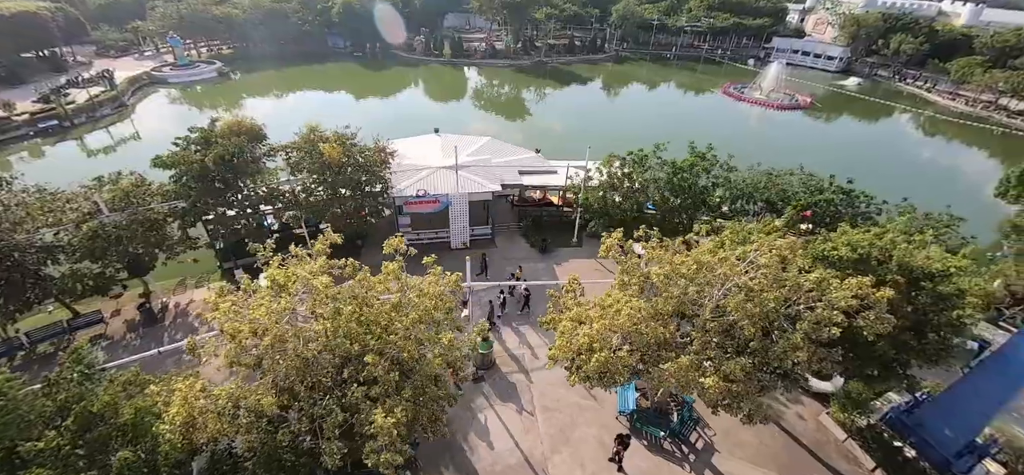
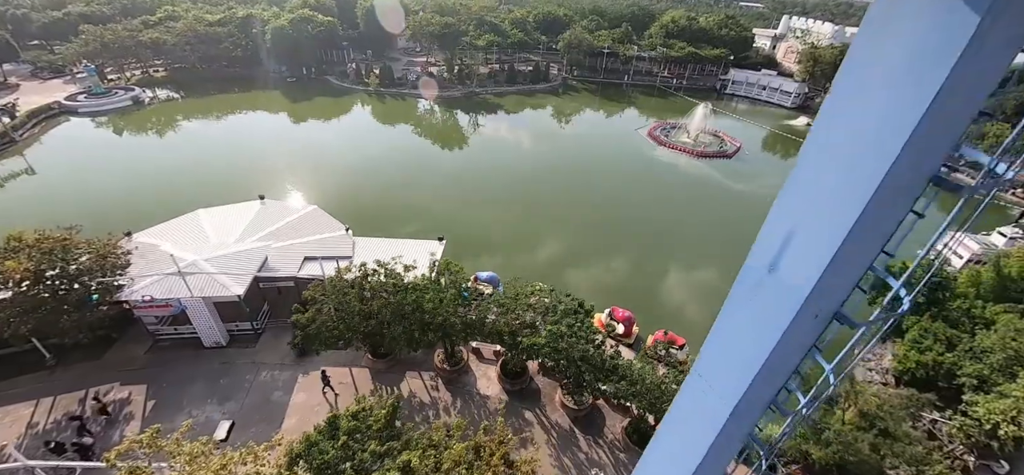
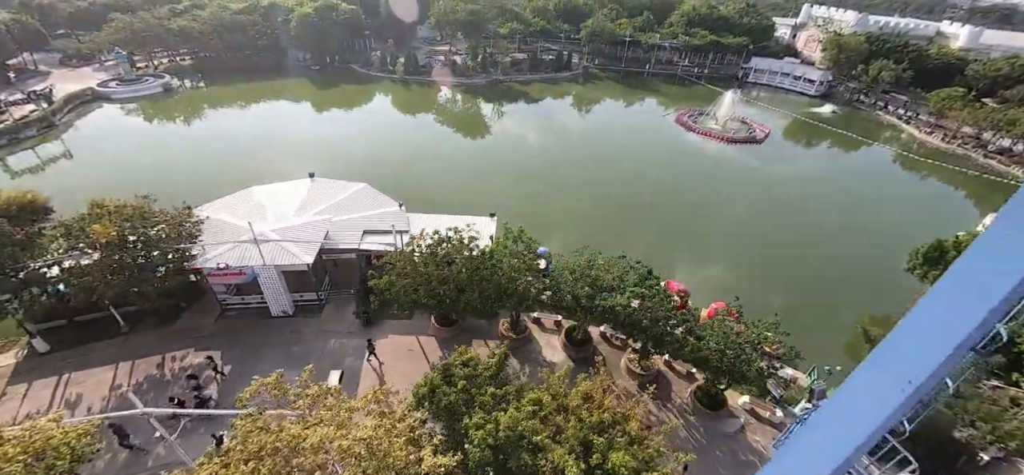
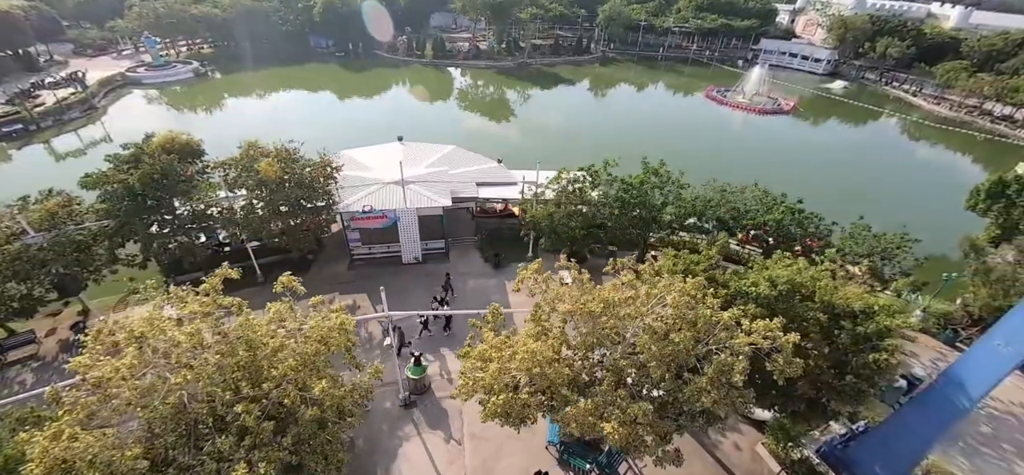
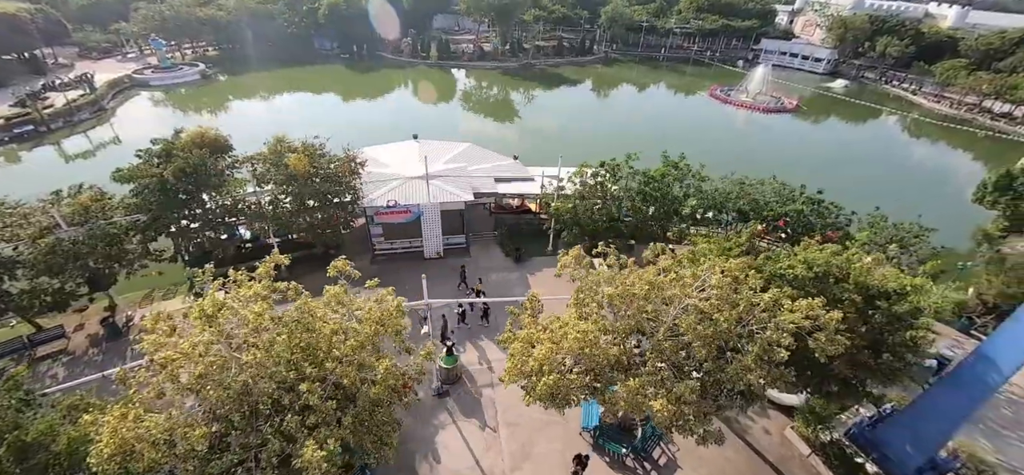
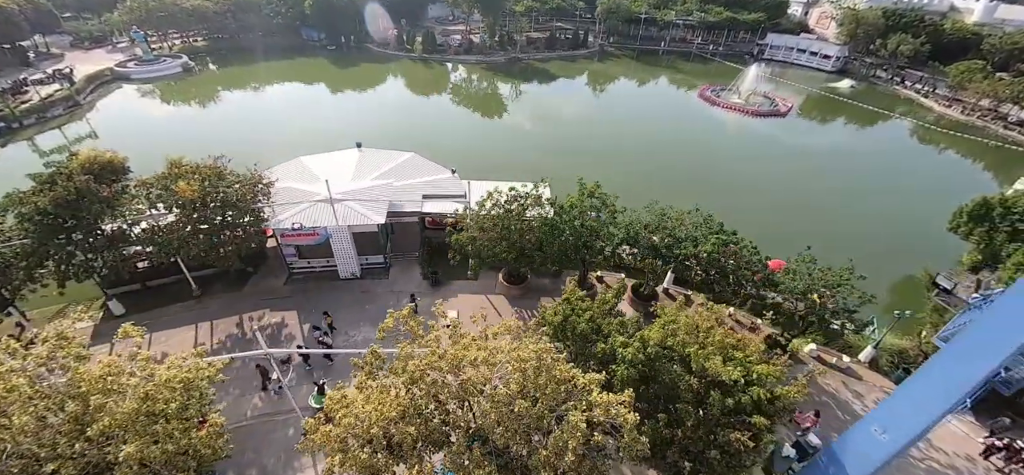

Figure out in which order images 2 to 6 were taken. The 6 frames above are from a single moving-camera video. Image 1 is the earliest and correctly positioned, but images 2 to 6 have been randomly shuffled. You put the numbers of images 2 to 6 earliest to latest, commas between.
5, 4, 6, 3, 2
